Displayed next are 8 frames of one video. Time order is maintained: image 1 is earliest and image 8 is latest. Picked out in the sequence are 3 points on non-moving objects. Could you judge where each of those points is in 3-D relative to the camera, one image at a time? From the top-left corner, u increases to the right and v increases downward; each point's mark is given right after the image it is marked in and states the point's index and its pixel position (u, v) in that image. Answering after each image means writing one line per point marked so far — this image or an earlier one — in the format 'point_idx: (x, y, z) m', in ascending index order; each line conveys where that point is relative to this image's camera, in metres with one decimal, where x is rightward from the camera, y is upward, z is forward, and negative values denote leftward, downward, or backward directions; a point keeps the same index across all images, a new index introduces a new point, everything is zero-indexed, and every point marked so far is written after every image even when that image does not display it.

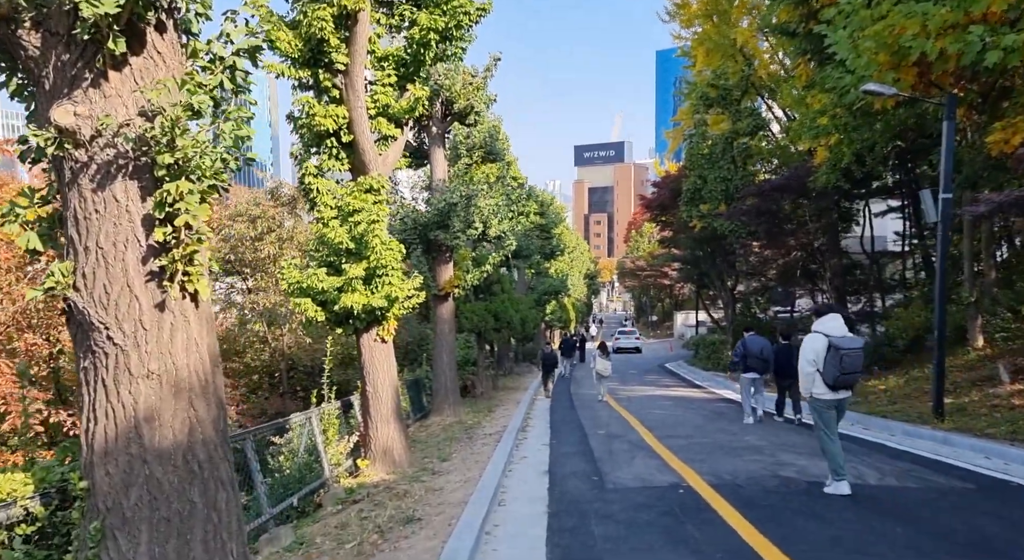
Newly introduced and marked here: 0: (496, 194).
0: (-0.3, +1.3, +14.2) m
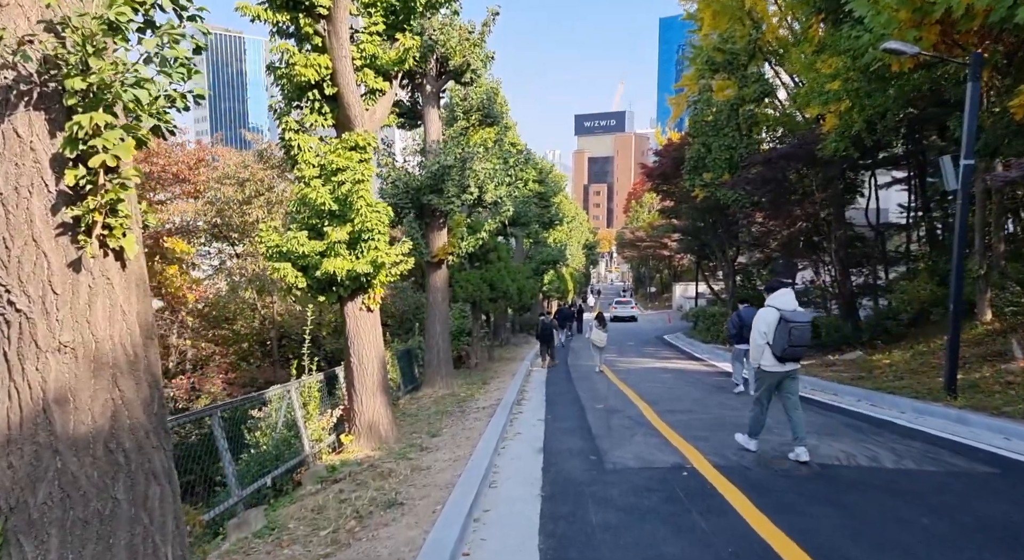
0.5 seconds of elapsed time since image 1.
0: (-0.3, +1.8, +13.6) m
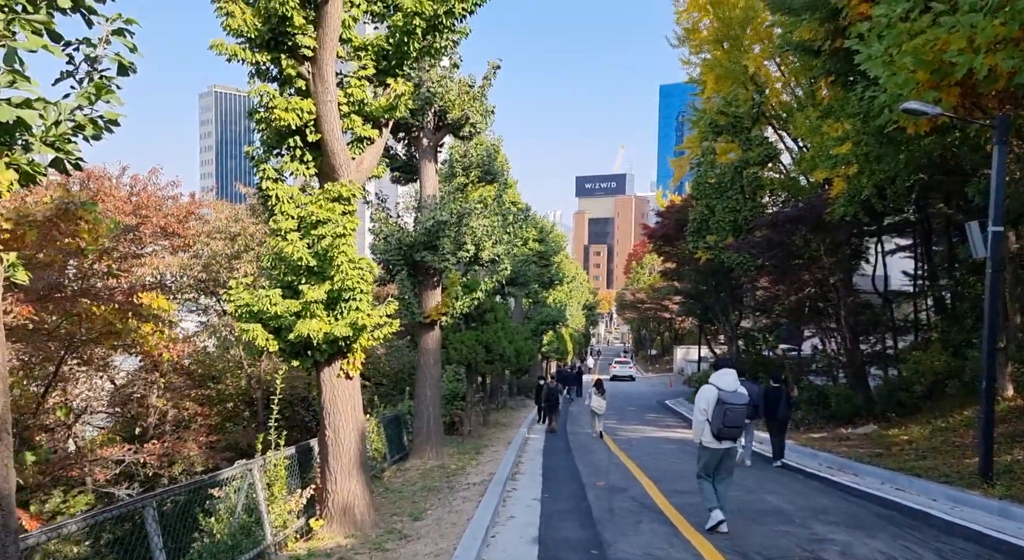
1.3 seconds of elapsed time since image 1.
0: (-0.3, +0.9, +13.0) m
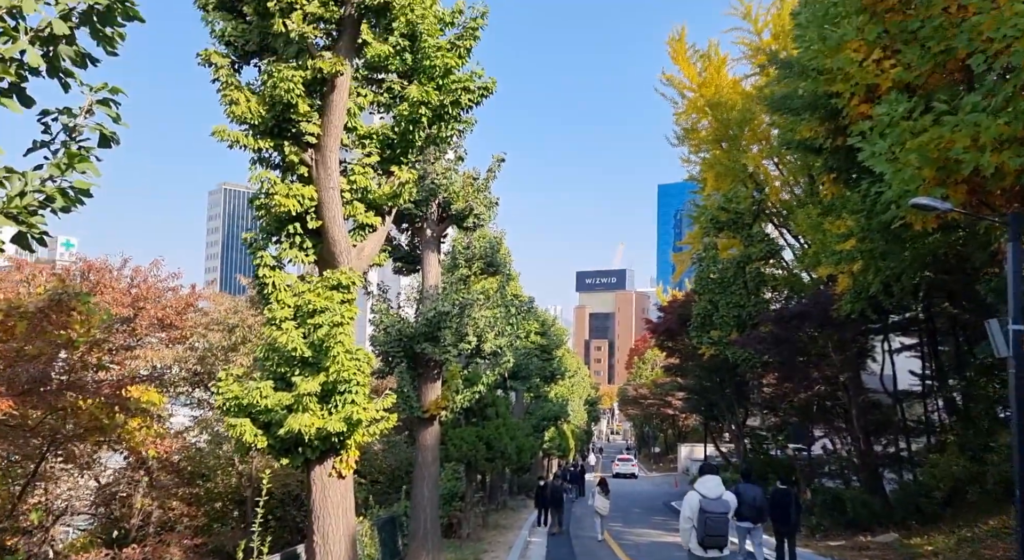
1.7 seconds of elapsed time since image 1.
0: (-0.3, -0.3, +12.8) m
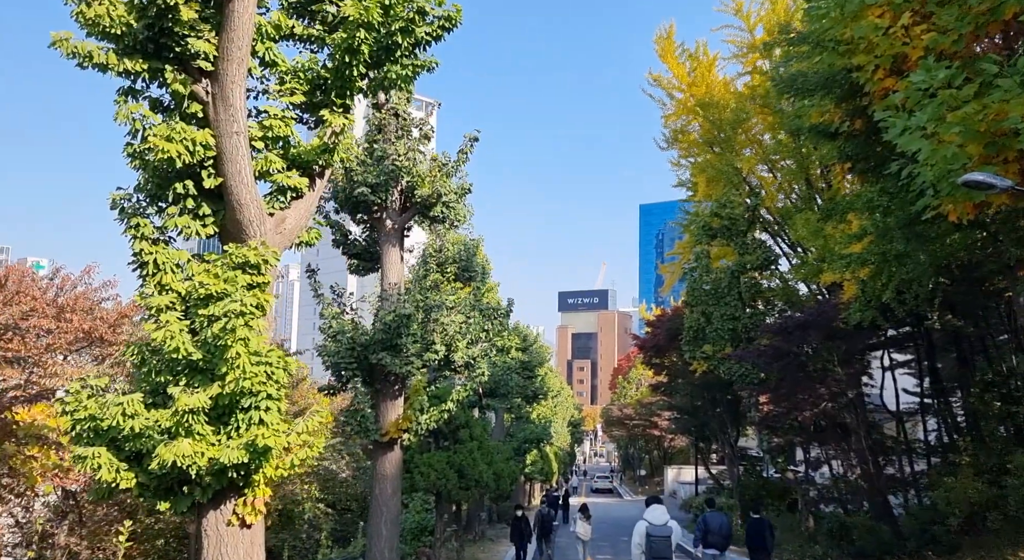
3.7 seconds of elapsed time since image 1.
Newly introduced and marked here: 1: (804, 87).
0: (-0.6, -0.4, +11.0) m
1: (+4.0, +2.7, +12.8) m
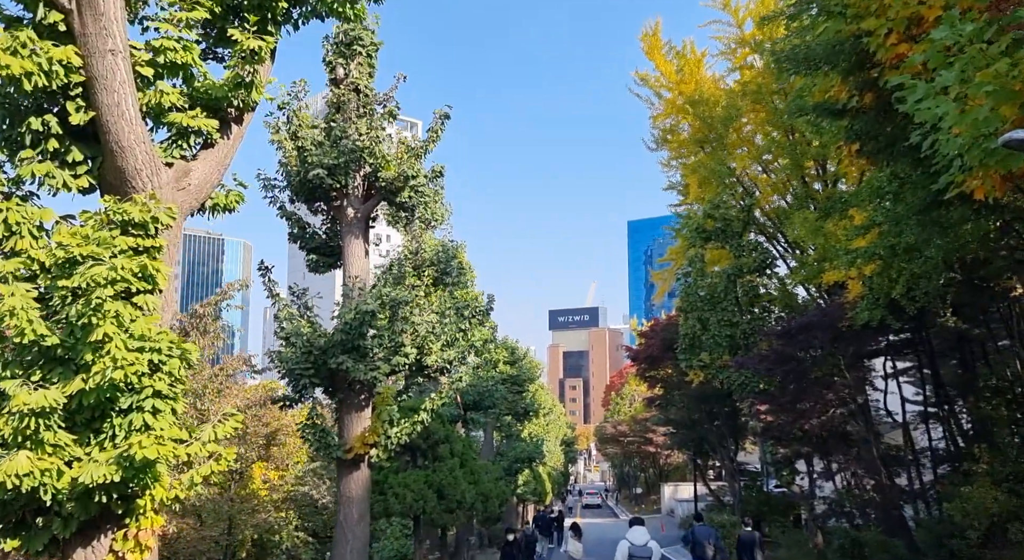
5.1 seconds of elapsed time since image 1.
0: (-0.8, -0.3, +9.8) m
1: (+3.7, +2.8, +11.7) m
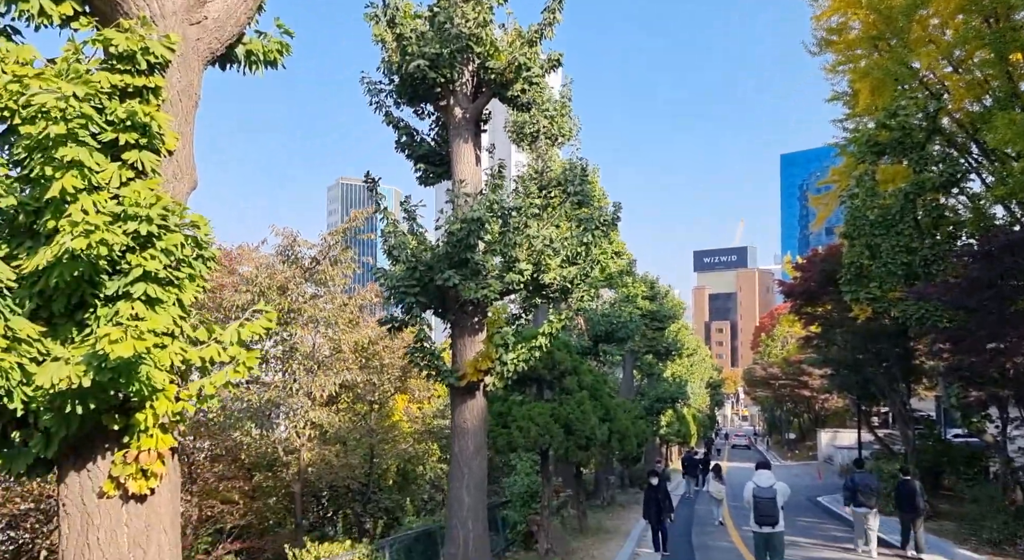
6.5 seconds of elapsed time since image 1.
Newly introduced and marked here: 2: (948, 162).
0: (+0.5, +0.5, +8.8) m
1: (+5.2, +3.7, +9.8) m
2: (+8.7, +2.3, +19.0) m
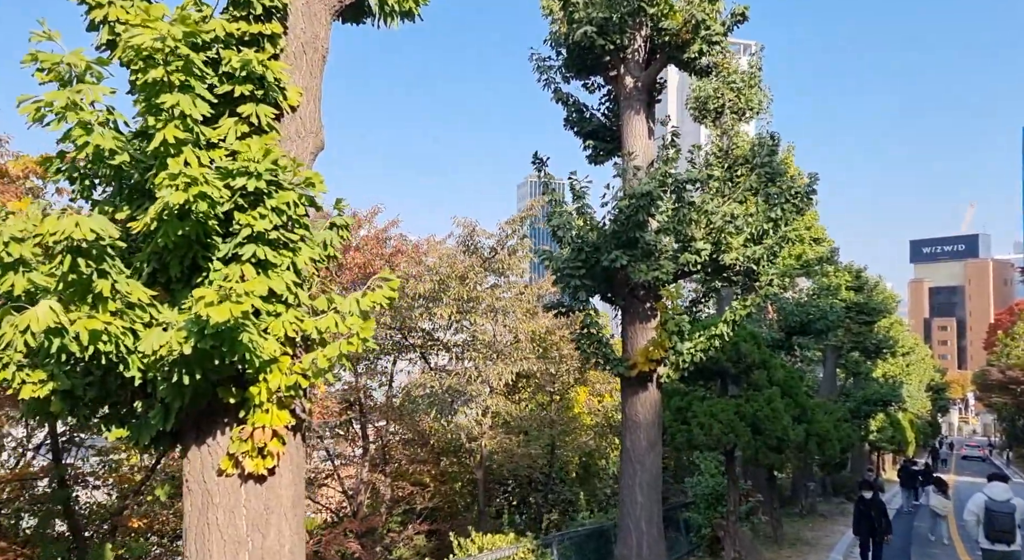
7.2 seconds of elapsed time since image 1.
0: (+2.0, +0.7, +8.1) m
1: (+6.8, +3.9, +8.1) m
2: (+12.1, +2.4, +16.5) m
